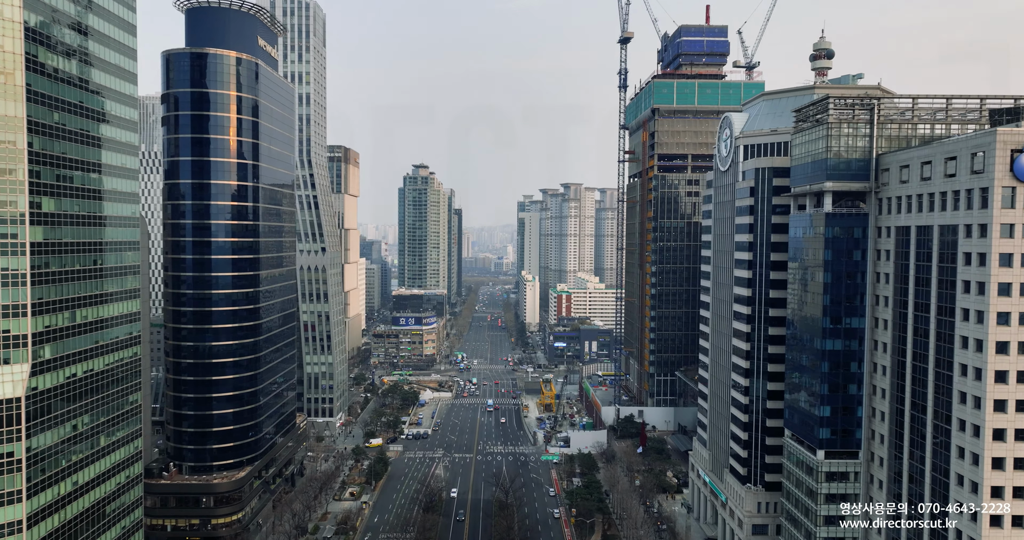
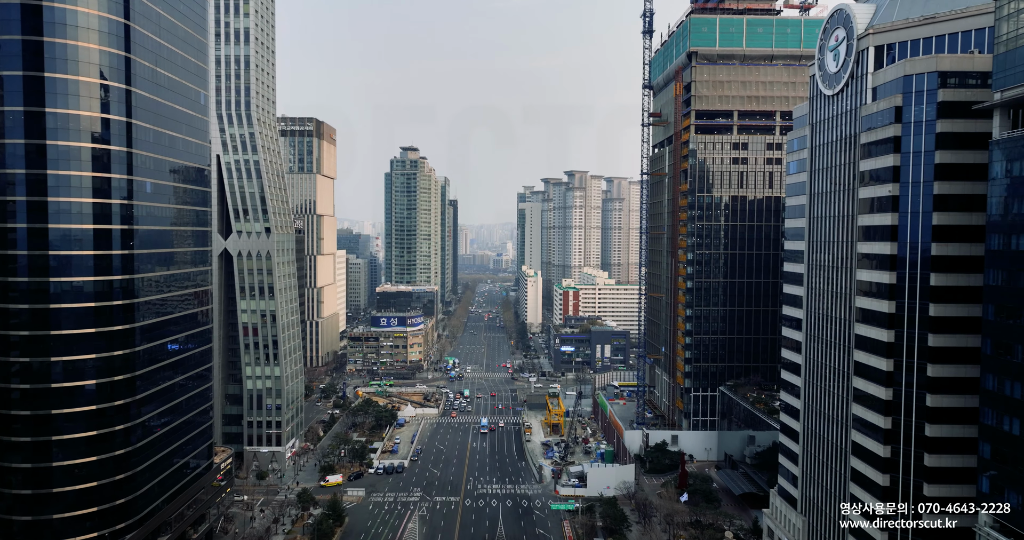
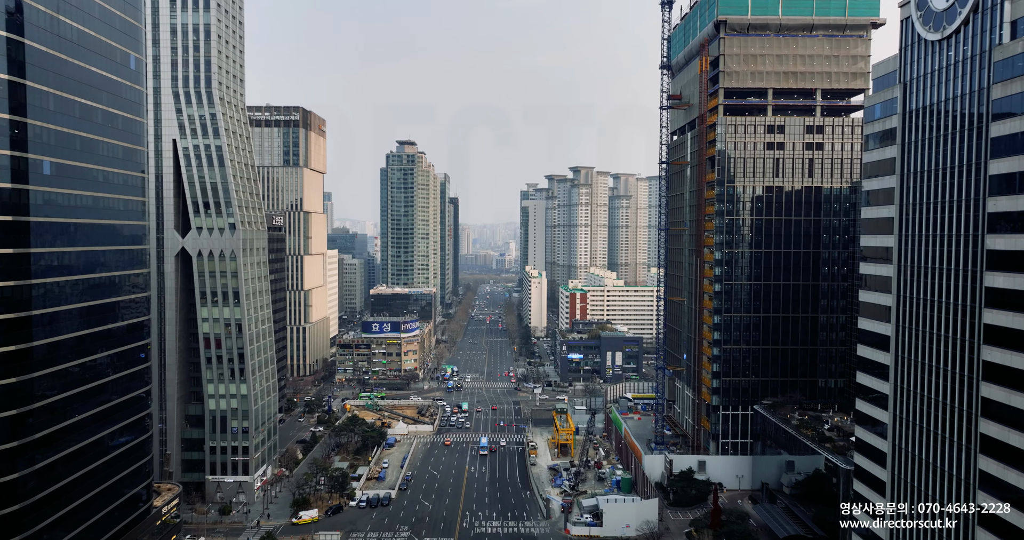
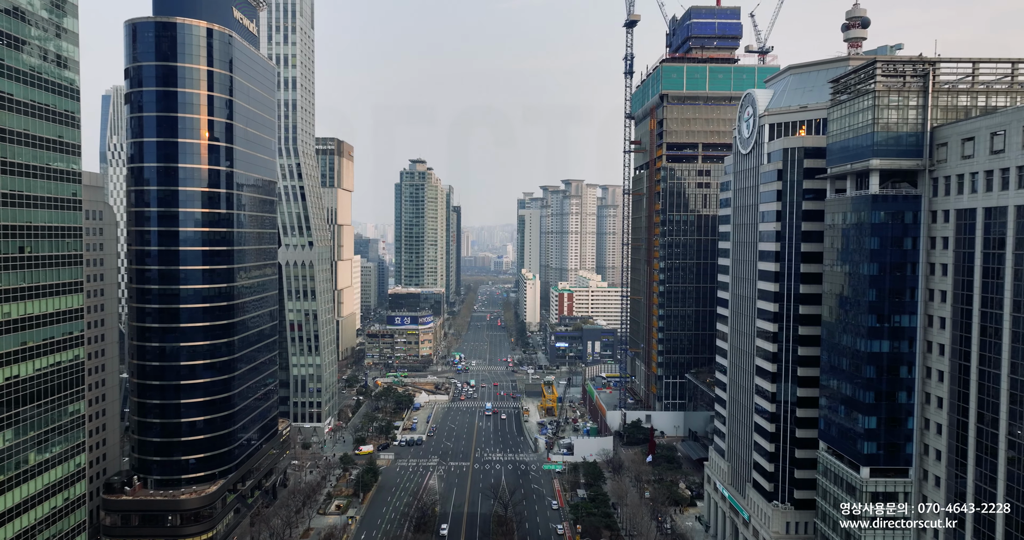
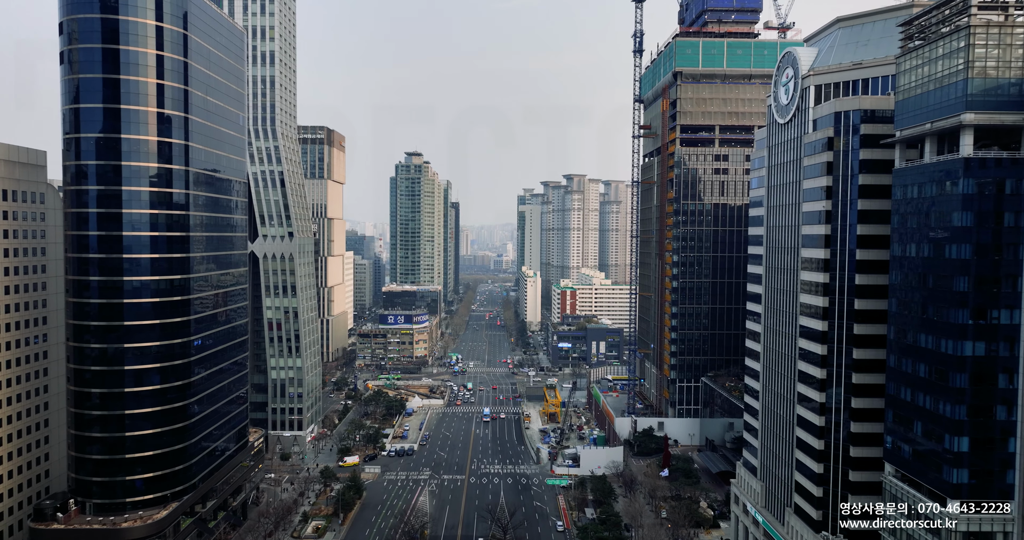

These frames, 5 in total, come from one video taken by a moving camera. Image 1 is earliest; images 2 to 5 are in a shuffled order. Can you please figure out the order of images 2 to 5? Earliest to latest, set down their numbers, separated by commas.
4, 5, 2, 3
